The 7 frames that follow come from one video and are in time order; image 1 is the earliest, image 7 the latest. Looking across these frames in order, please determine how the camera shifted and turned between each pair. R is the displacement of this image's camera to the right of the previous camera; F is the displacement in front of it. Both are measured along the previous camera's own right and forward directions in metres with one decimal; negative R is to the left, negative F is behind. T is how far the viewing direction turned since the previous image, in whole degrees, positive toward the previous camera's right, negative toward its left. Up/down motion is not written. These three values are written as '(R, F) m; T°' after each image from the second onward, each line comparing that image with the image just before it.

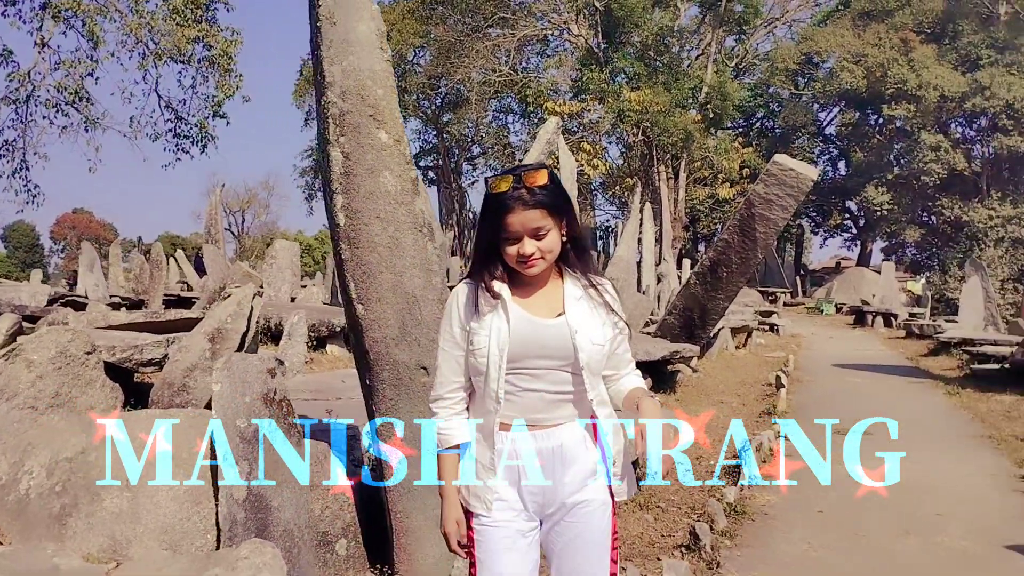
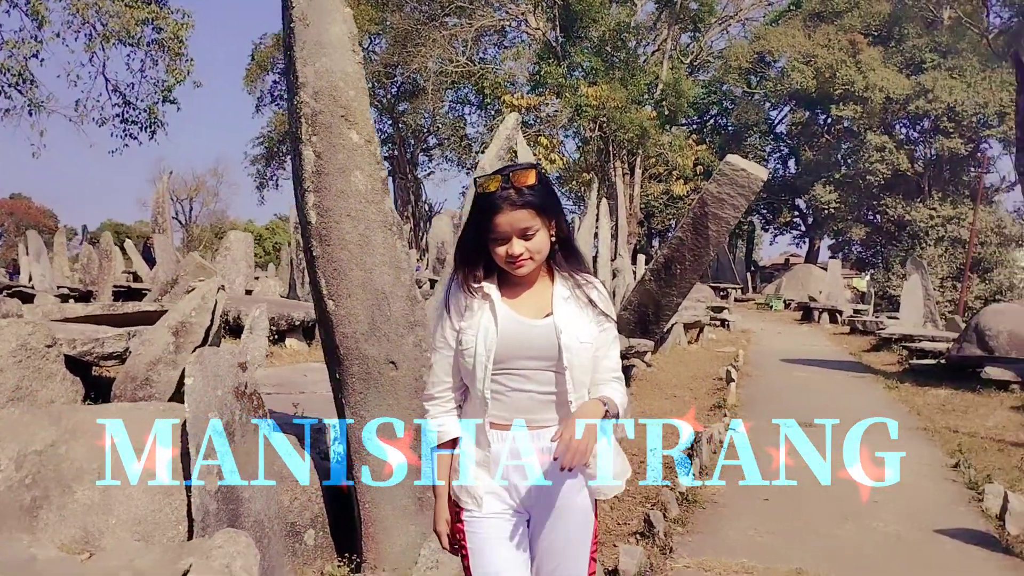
(-0.1, -0.1) m; +3°
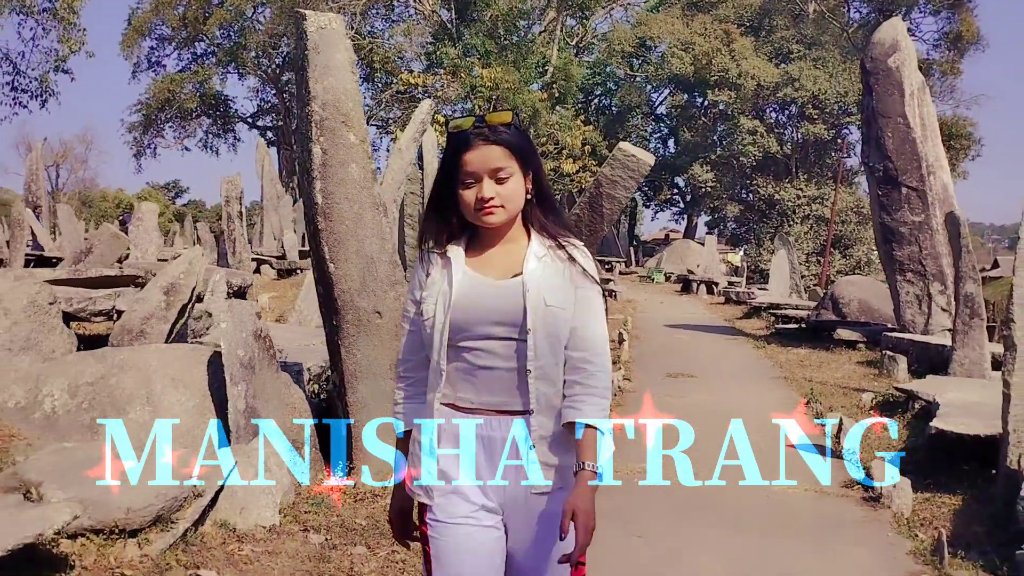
(-0.4, -1.1) m; +7°
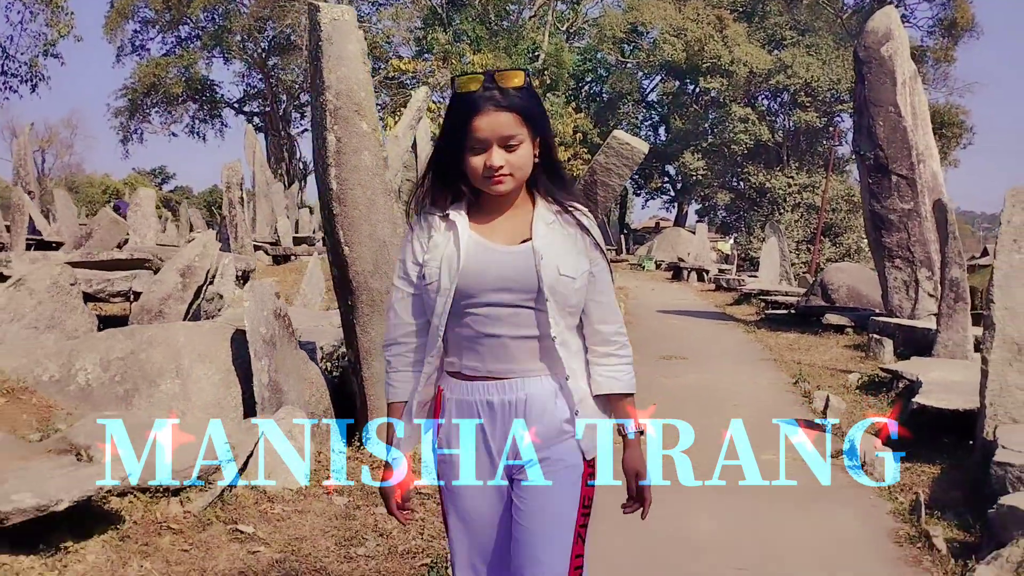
(-0.1, -0.3) m; +1°
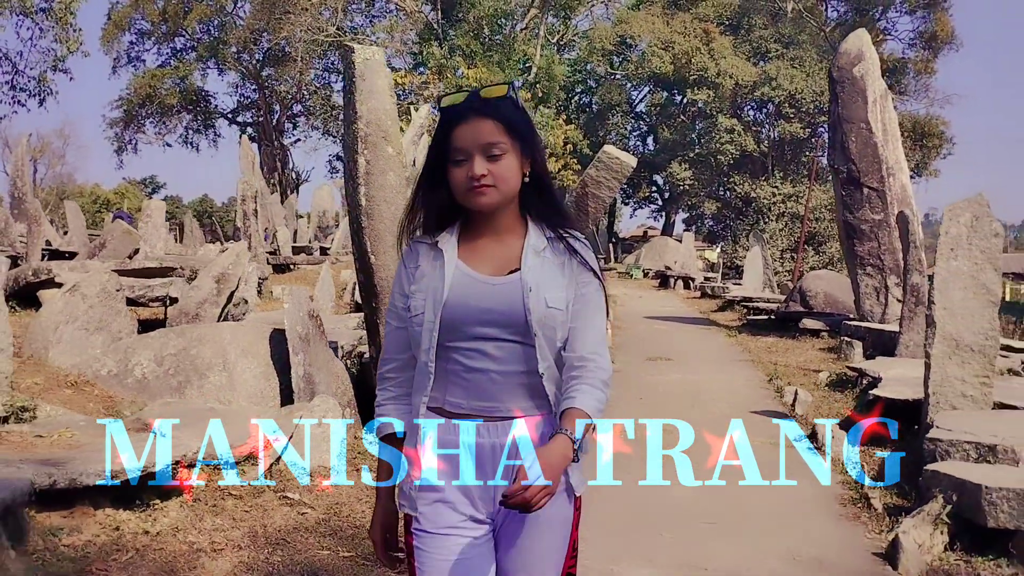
(-0.1, -0.7) m; +1°
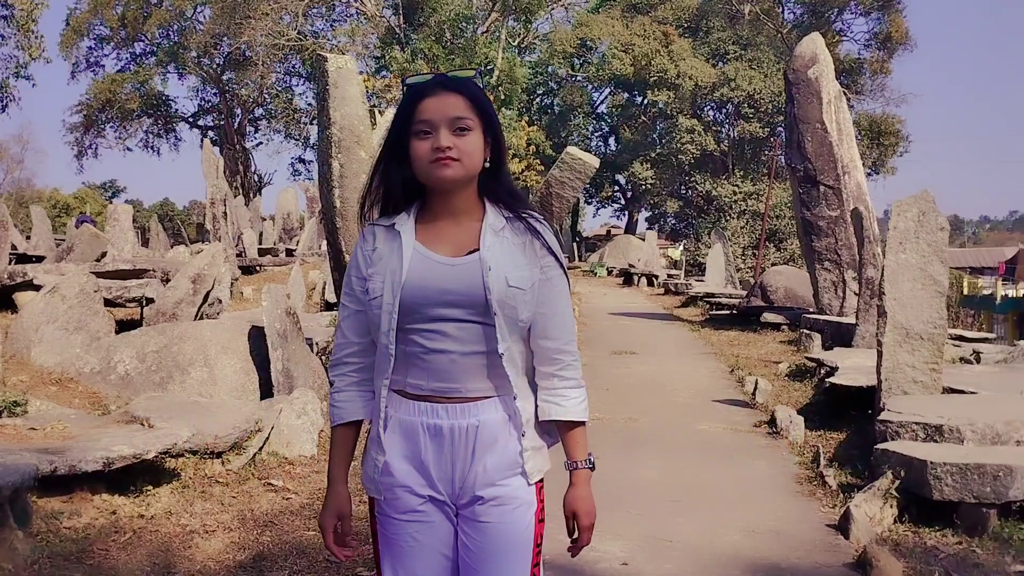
(0.0, -0.2) m; +2°
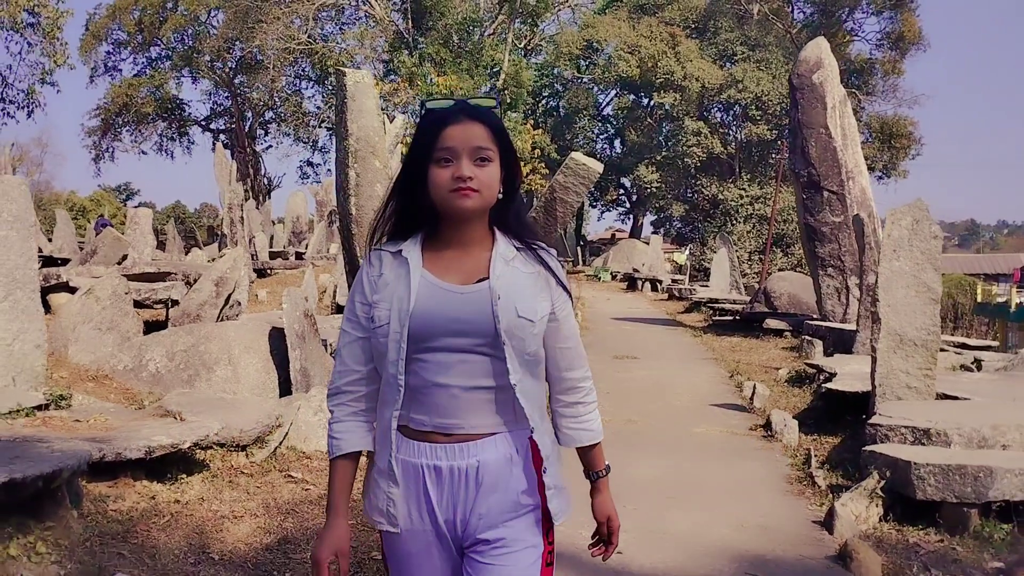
(0.0, -0.3) m; -1°
